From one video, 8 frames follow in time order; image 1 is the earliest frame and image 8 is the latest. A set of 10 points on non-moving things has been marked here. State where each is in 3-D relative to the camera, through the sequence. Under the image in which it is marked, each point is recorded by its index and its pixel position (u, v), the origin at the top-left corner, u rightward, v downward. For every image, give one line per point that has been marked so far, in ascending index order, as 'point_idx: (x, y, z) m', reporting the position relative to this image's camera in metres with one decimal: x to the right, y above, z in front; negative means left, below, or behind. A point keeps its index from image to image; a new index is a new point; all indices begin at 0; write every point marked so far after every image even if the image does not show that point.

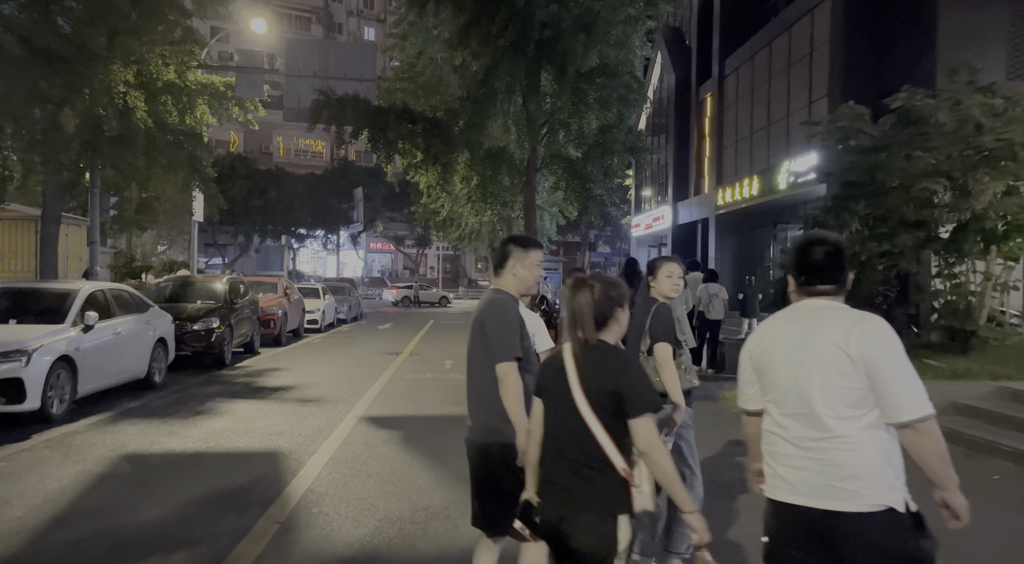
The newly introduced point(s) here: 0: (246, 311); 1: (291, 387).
0: (-6.1, -0.7, +16.5) m
1: (-3.6, -1.7, +11.8) m
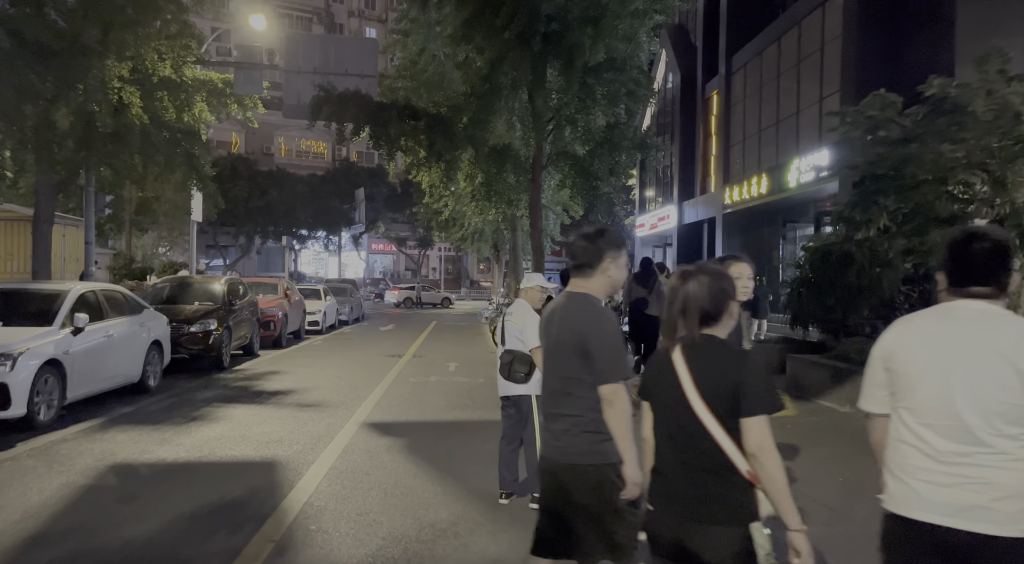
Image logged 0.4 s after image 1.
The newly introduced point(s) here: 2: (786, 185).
0: (-5.9, -0.7, +16.1) m
1: (-3.5, -1.7, +11.4) m
2: (+7.5, +2.7, +19.9) m
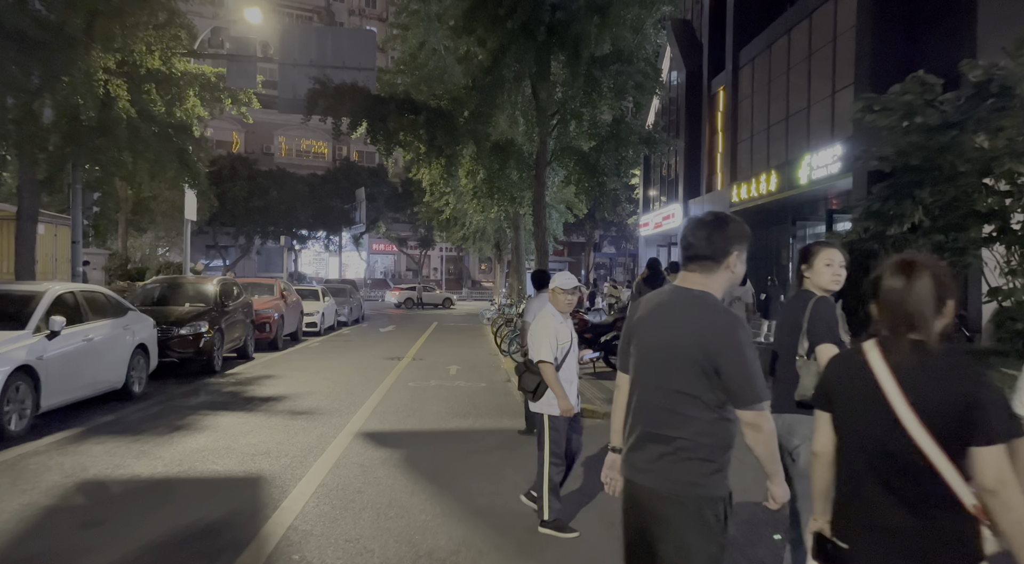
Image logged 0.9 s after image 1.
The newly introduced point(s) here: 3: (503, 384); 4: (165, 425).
0: (-5.9, -0.7, +15.5) m
1: (-3.4, -1.7, +10.8) m
2: (+7.6, +2.7, +19.3) m
3: (-0.2, -1.8, +13.0) m
4: (-4.1, -1.7, +8.7) m
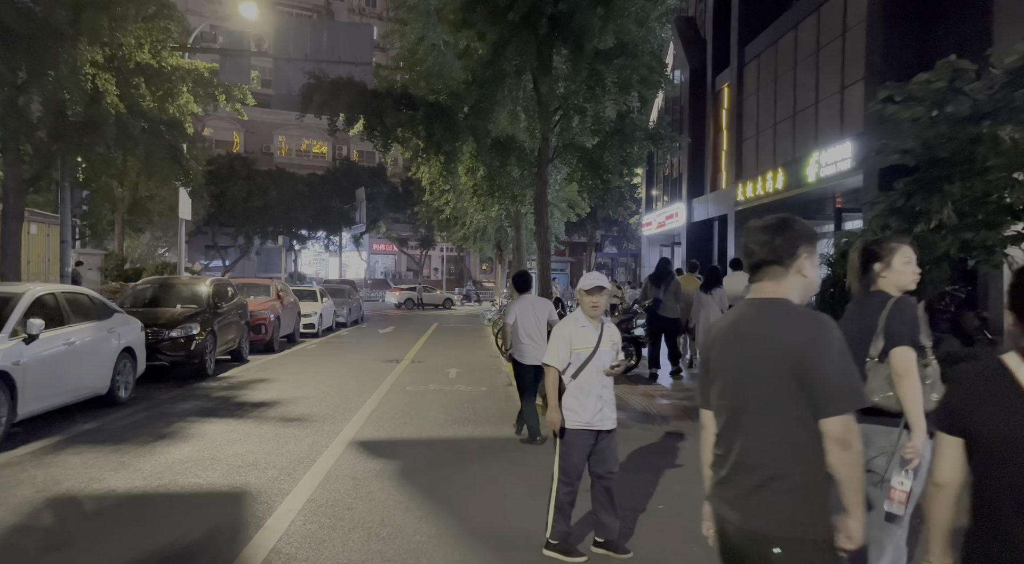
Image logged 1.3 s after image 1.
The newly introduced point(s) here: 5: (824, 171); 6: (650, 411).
0: (-5.8, -0.7, +15.1) m
1: (-3.4, -1.7, +10.4) m
2: (+7.6, +2.7, +18.9) m
3: (-0.1, -1.8, +12.5) m
4: (-4.1, -1.7, +8.2) m
5: (+7.6, +2.7, +17.7) m
6: (+1.7, -1.6, +9.0) m
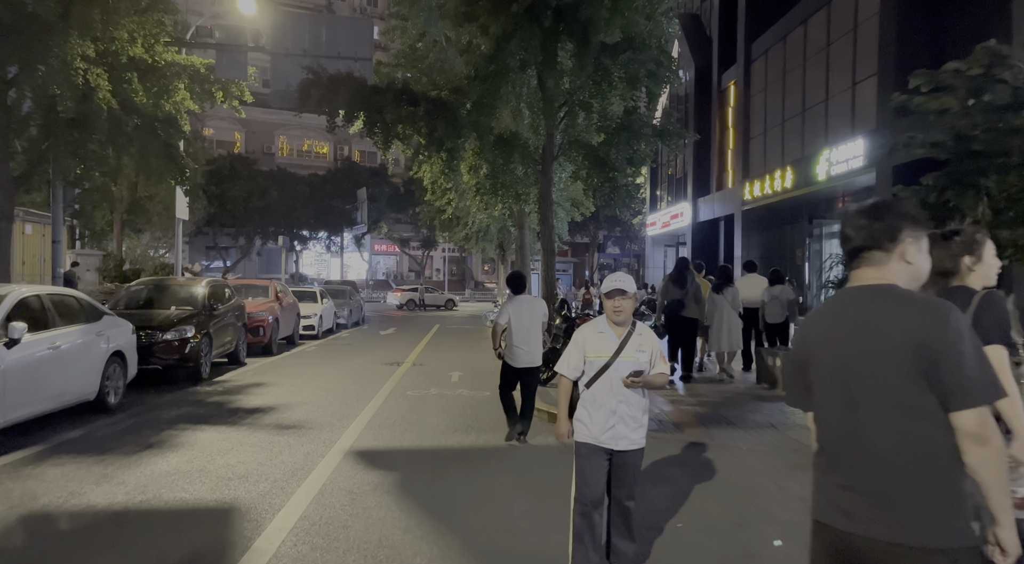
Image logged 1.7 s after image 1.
0: (-5.8, -0.7, +14.7) m
1: (-3.3, -1.8, +10.0) m
2: (+7.7, +2.7, +18.5) m
3: (-0.1, -1.9, +12.1) m
4: (-4.1, -1.7, +7.9) m
5: (+7.7, +2.7, +17.3) m
6: (+1.8, -1.6, +8.6) m
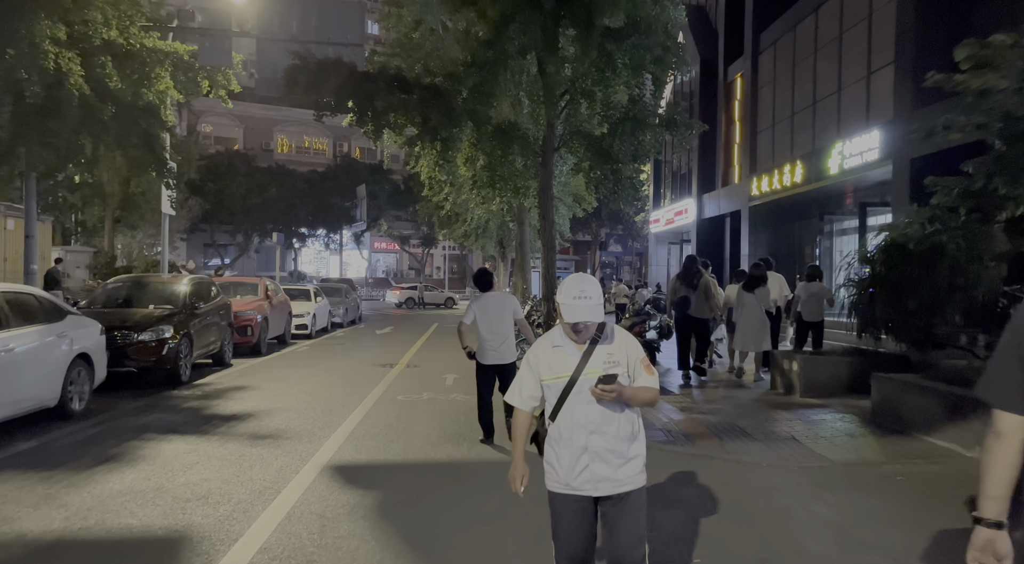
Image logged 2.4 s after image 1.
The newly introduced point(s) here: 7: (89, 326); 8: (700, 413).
0: (-5.8, -0.7, +14.0) m
1: (-3.4, -1.7, +9.3) m
2: (+7.7, +2.7, +17.7) m
3: (-0.1, -1.8, +11.4) m
4: (-4.1, -1.7, +7.1) m
5: (+7.7, +2.7, +16.5) m
6: (+1.7, -1.6, +7.9) m
7: (-5.5, -0.6, +9.4) m
8: (+2.3, -1.6, +8.7) m
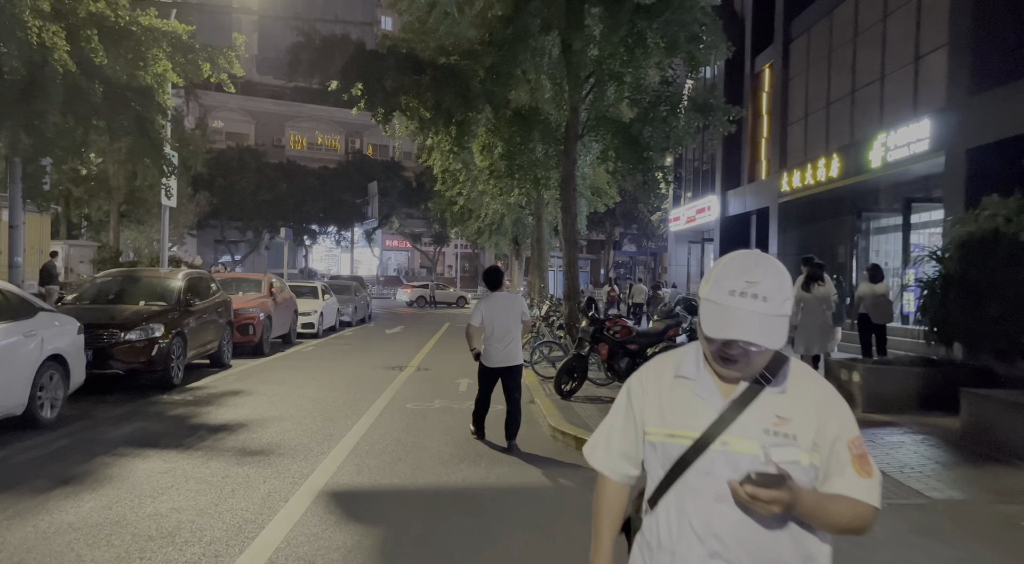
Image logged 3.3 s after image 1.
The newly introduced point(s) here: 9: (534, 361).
0: (-5.5, -0.6, +13.1) m
1: (-3.1, -1.7, +8.3) m
2: (+8.1, +2.7, +16.6) m
3: (+0.2, -1.8, +10.4) m
4: (-3.9, -1.6, +6.2) m
5: (+8.1, +2.7, +15.3) m
6: (+2.0, -1.6, +6.8) m
7: (-5.2, -0.5, +8.4) m
8: (+2.5, -1.6, +7.6) m
9: (+0.4, -1.4, +12.9) m
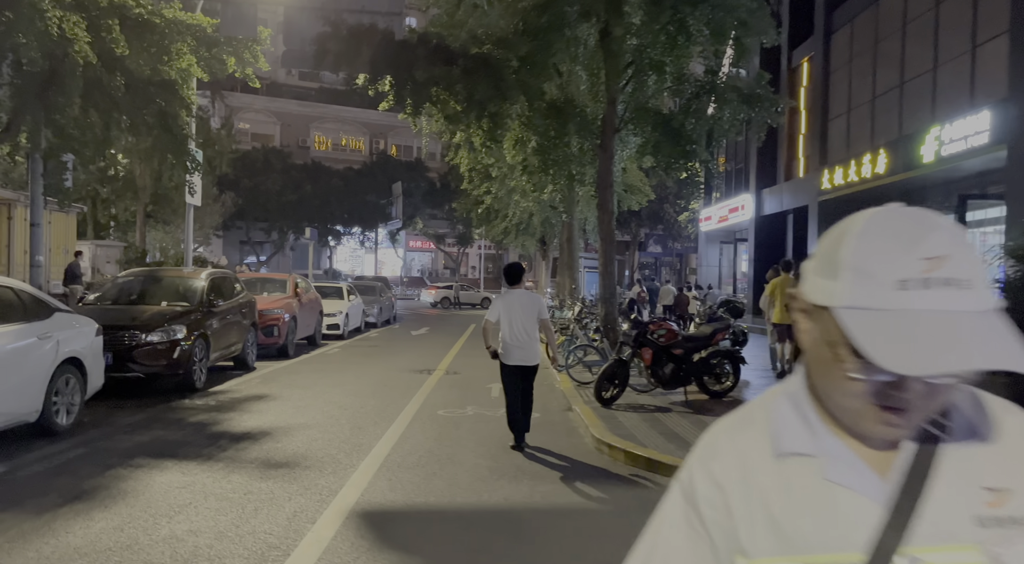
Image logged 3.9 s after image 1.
0: (-4.9, -0.6, +12.7) m
1: (-2.7, -1.7, +7.8) m
2: (+8.8, +2.7, +15.8) m
3: (+0.7, -1.8, +9.8) m
4: (-3.5, -1.6, +5.7) m
5: (+8.7, +2.7, +14.5) m
6: (+2.4, -1.6, +6.2) m
7: (-4.7, -0.5, +8.0) m
8: (+2.9, -1.6, +6.9) m
9: (+1.0, -1.4, +12.3) m
